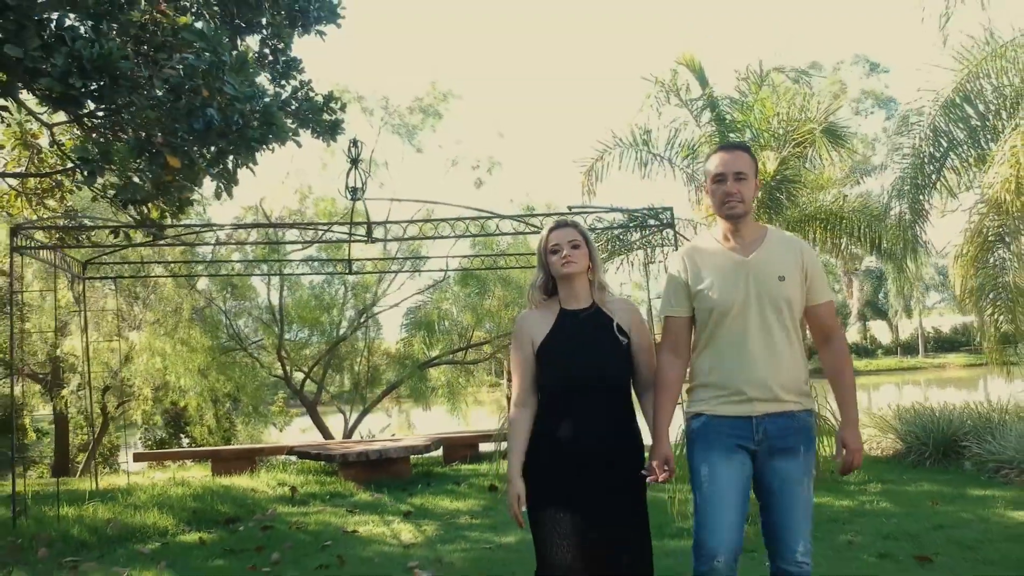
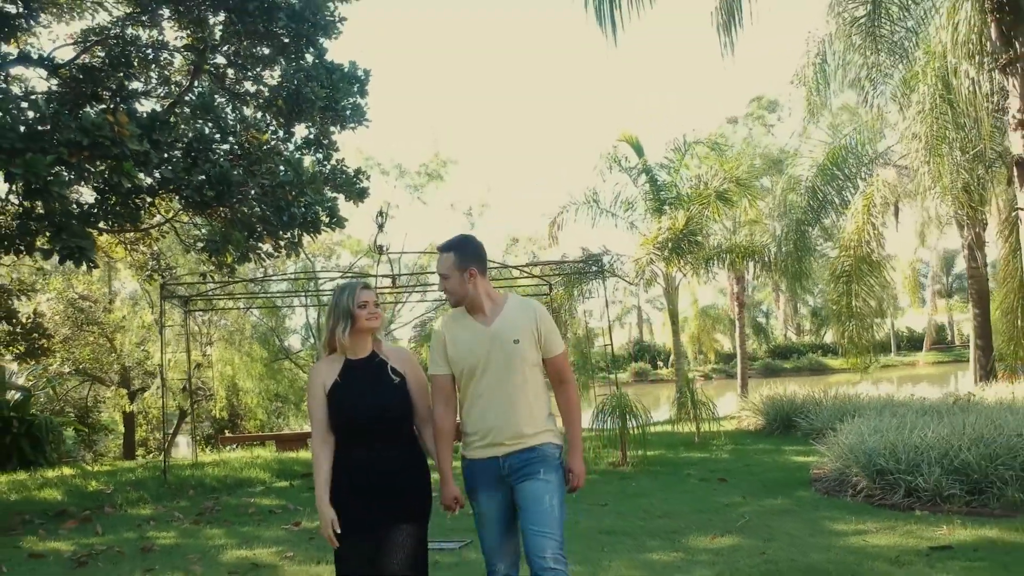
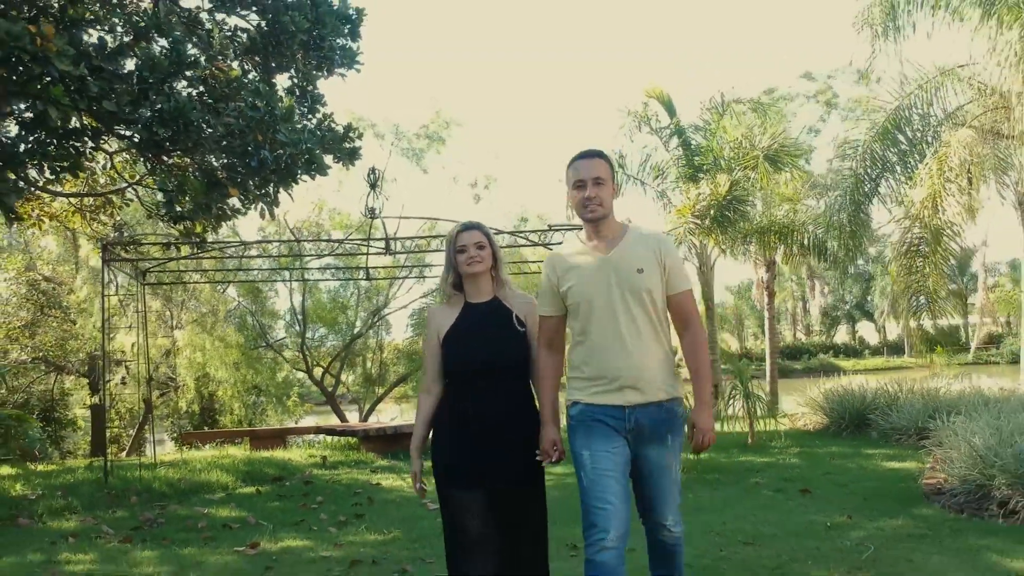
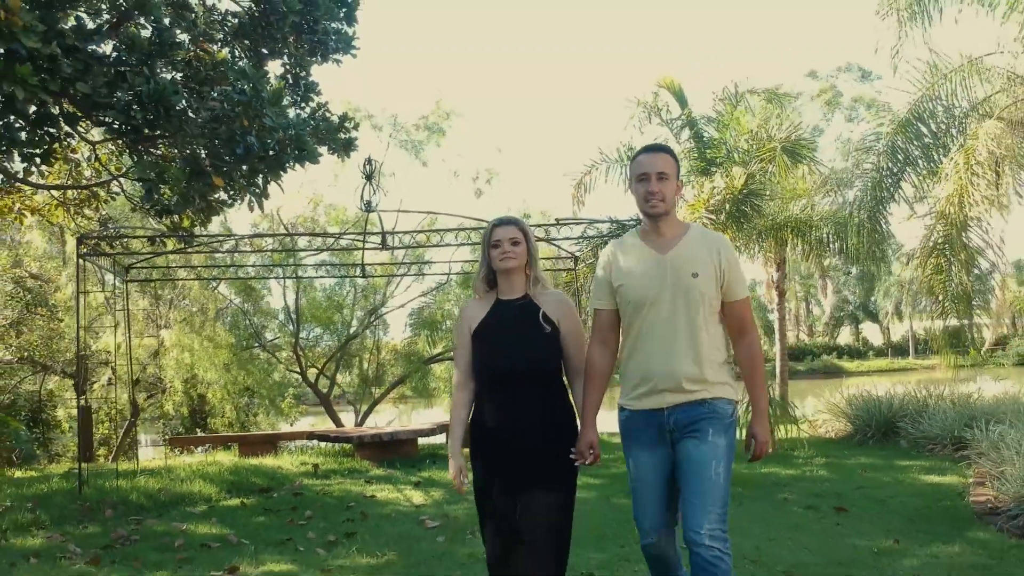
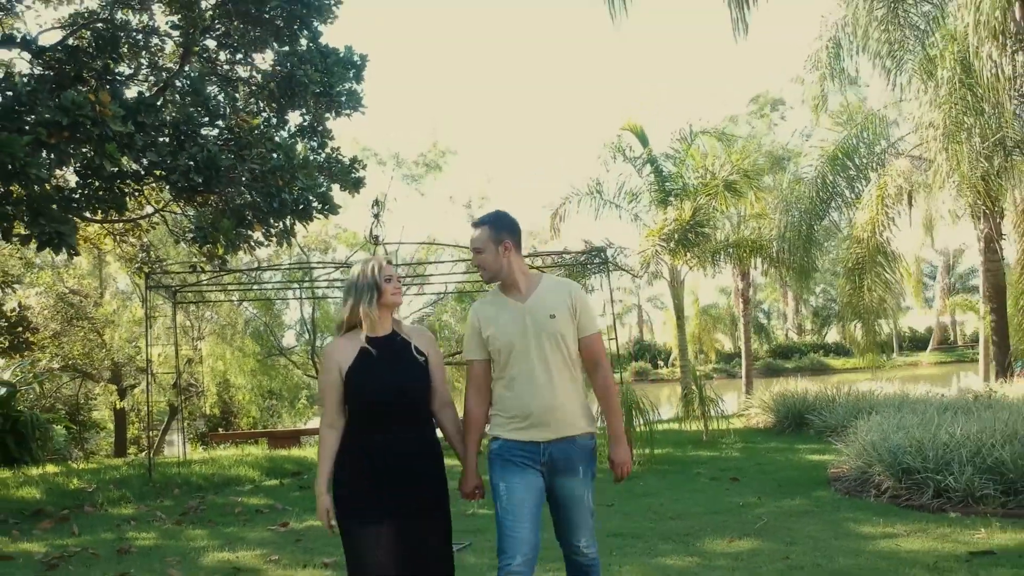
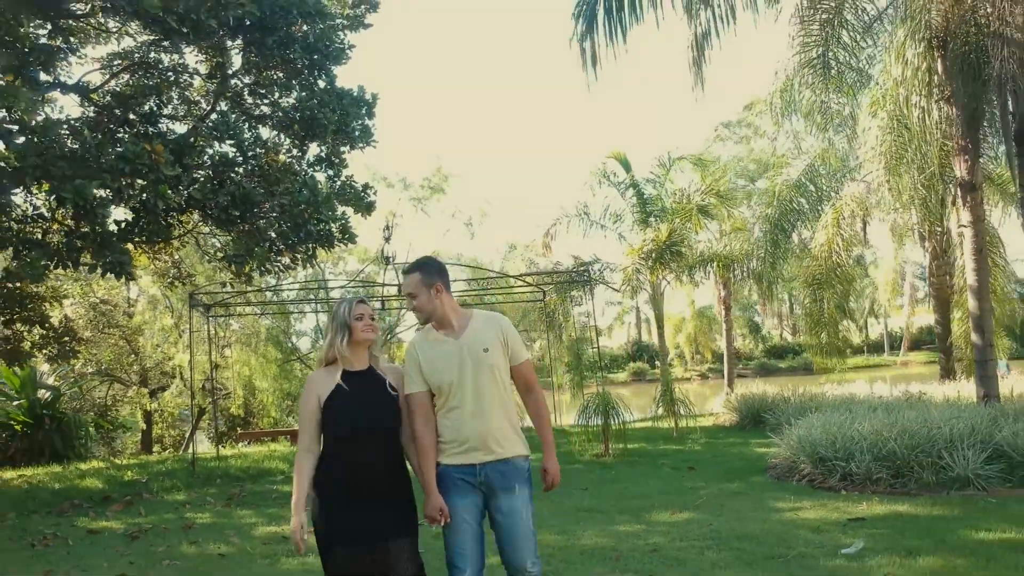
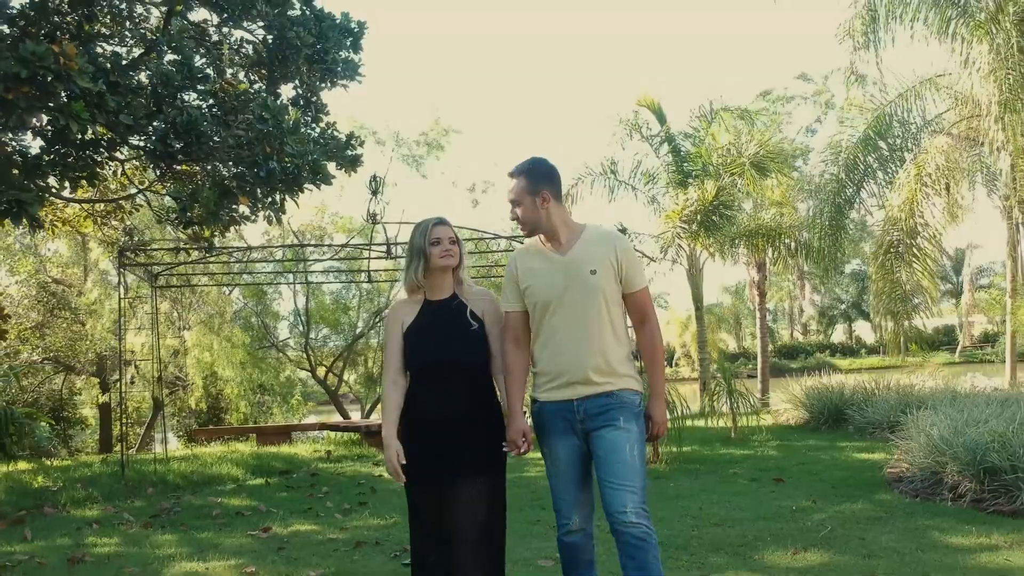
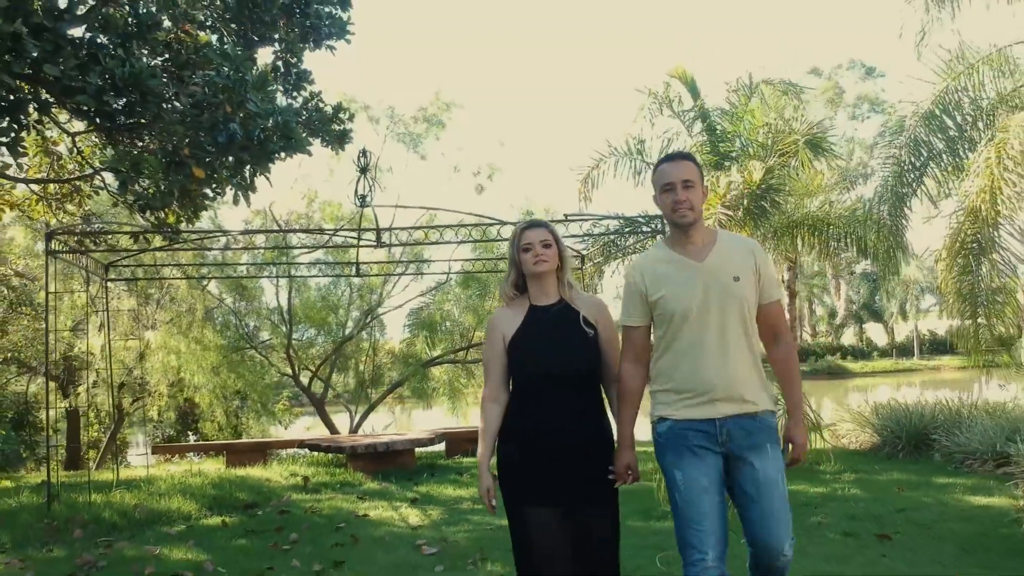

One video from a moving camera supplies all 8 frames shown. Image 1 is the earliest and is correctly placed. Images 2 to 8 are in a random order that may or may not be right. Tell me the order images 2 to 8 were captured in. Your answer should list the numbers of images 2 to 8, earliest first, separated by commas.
8, 4, 3, 7, 5, 2, 6
